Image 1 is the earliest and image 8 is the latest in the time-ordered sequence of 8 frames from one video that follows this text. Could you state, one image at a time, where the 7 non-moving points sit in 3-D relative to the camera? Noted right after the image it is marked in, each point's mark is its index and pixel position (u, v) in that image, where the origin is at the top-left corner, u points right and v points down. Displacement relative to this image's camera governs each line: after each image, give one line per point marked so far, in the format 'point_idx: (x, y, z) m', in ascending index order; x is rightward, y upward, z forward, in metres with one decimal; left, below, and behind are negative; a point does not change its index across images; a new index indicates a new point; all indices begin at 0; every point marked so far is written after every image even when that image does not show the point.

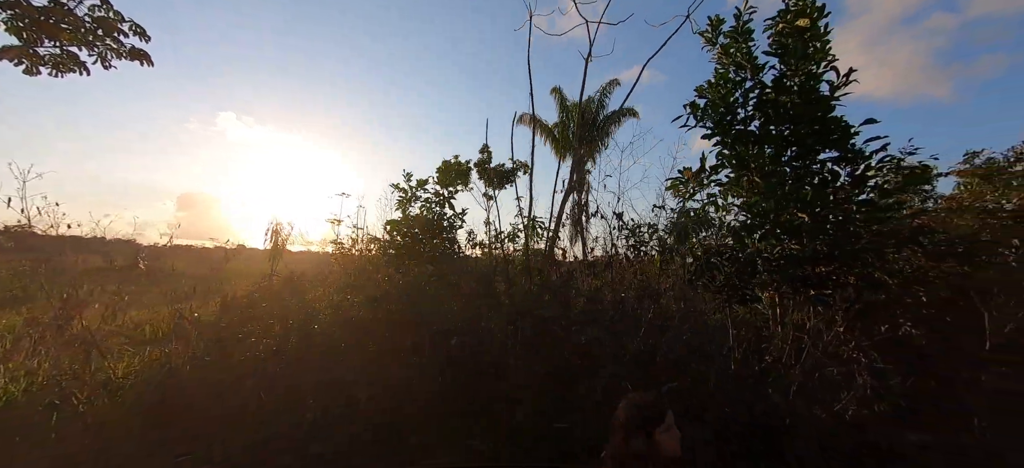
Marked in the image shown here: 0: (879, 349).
0: (+2.6, -0.8, +2.9) m
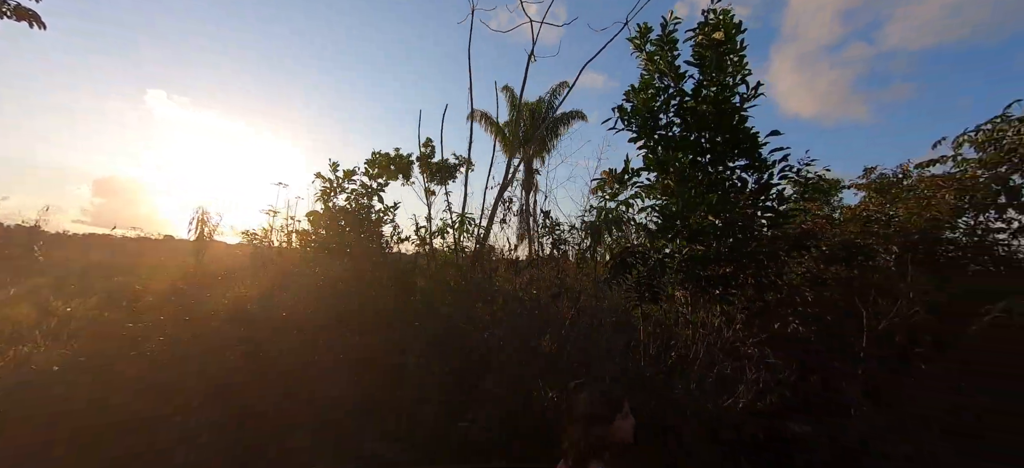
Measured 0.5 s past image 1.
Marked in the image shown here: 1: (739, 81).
0: (+2.0, -0.9, +3.1) m
1: (+2.0, +1.4, +3.6) m
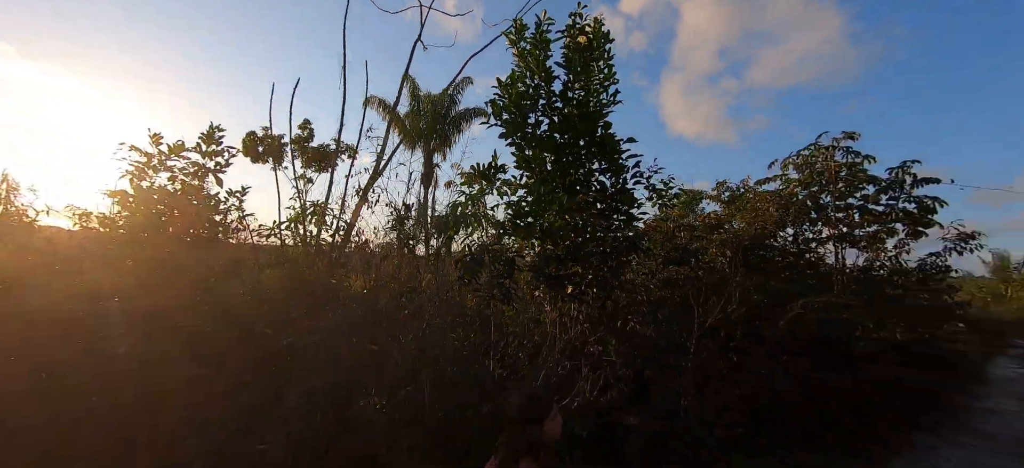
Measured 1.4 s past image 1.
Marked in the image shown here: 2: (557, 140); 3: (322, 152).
0: (+0.9, -0.9, +3.3) m
1: (+0.8, +1.4, +3.7) m
2: (+0.4, +0.8, +3.4) m
3: (-3.2, +1.4, +6.8) m
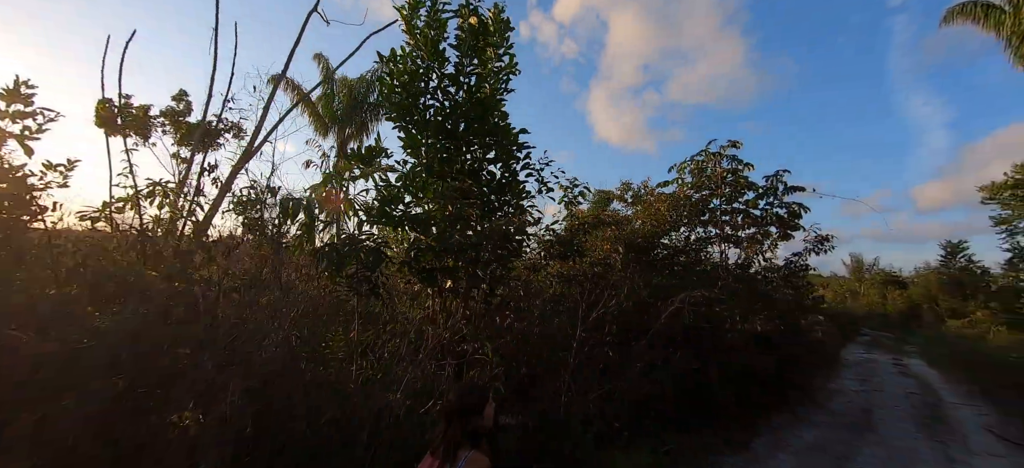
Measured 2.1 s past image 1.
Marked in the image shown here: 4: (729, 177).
0: (-0.1, -0.8, +3.1) m
1: (-0.1, +1.4, +3.6) m
2: (-0.5, +0.9, +3.2) m
3: (-4.6, +1.6, +6.0) m
4: (+3.2, +0.9, +6.0) m
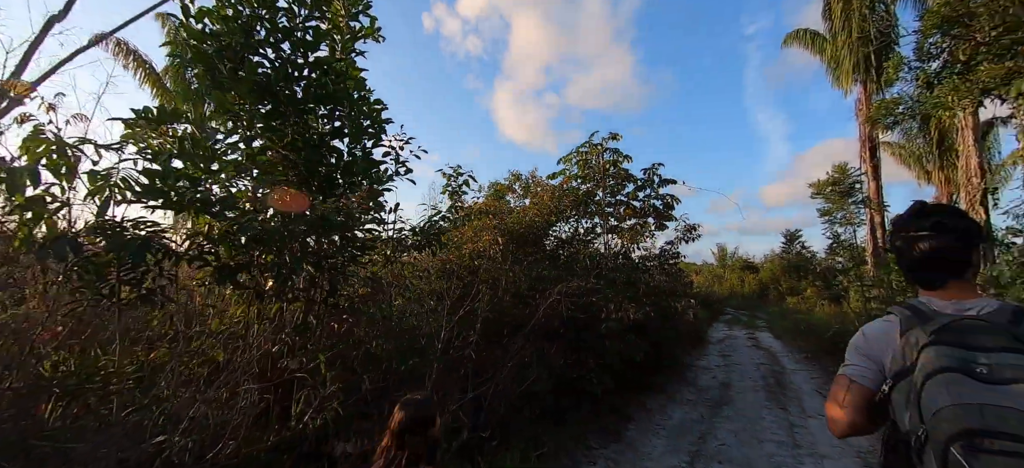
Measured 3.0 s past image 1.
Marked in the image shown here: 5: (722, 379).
0: (-1.1, -0.7, +2.6) m
1: (-1.2, +1.5, +3.0) m
2: (-1.5, +0.9, +2.6) m
3: (-6.2, +1.6, +4.4) m
4: (+1.5, +1.0, +6.1) m
5: (+3.1, -2.1, +5.9) m
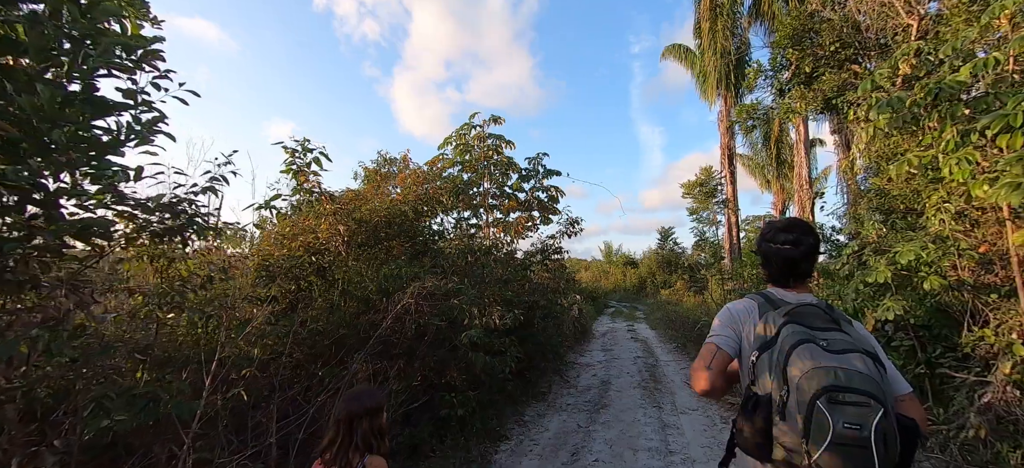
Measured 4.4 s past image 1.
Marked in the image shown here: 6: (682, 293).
0: (-1.9, -0.7, +1.6) m
1: (-2.2, +1.6, +1.9) m
2: (-2.3, +1.0, +1.4) m
3: (-7.2, +1.8, +2.0) m
4: (-0.3, +1.1, +5.6) m
5: (+1.3, -2.0, +5.8) m
6: (+5.8, -2.0, +13.7) m
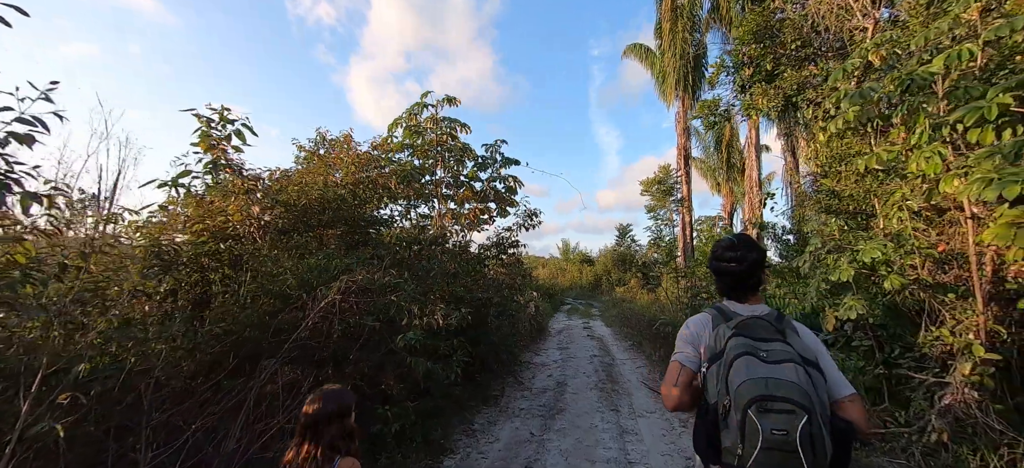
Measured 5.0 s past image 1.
0: (-2.1, -0.5, +1.0) m
1: (-2.3, +1.7, +1.3) m
2: (-2.5, +1.2, +0.8) m
3: (-7.4, +2.0, +0.9) m
4: (-0.8, +1.2, +5.2) m
5: (+0.6, -2.0, +5.5) m
6: (+4.3, -1.9, +13.9) m
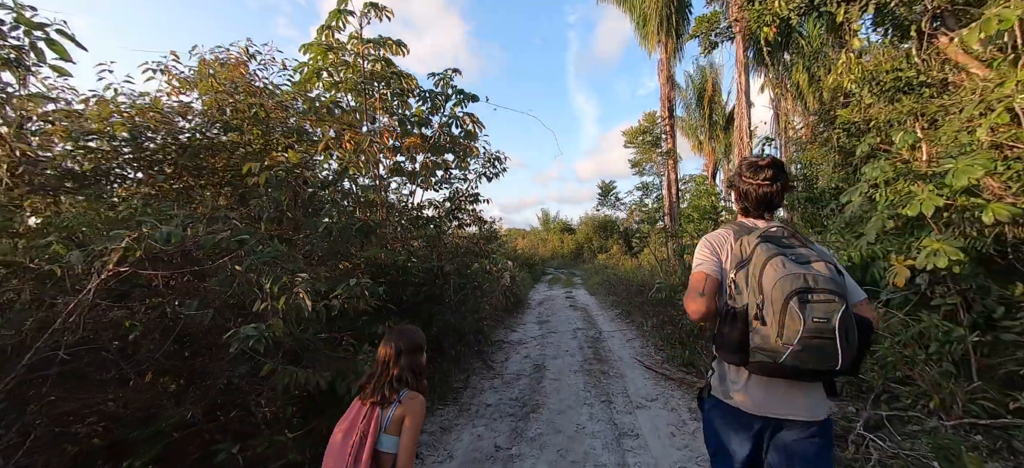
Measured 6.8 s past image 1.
0: (-2.3, -0.4, -0.1) m
1: (-2.6, +1.8, +0.1) m
2: (-2.7, +1.2, -0.4) m
3: (-7.7, +1.9, -0.6) m
4: (-1.3, +1.6, +4.0) m
5: (+0.3, -1.4, +4.6) m
6: (+3.6, -0.7, +13.1) m
